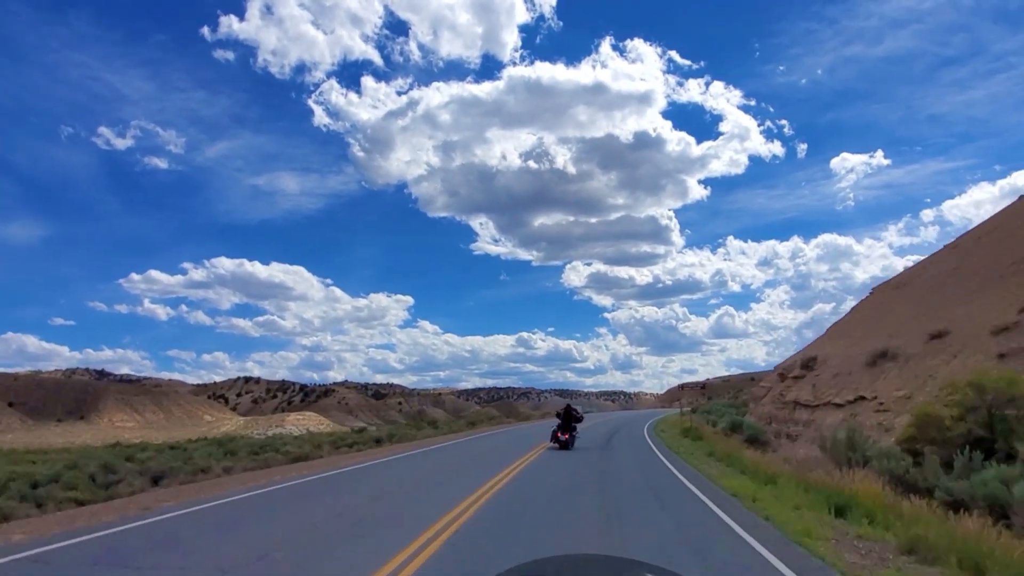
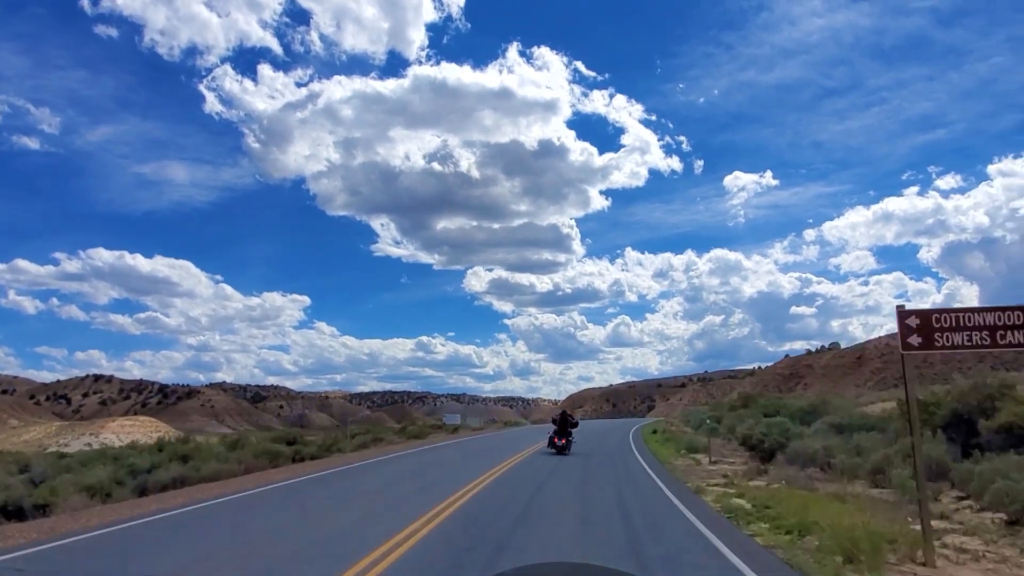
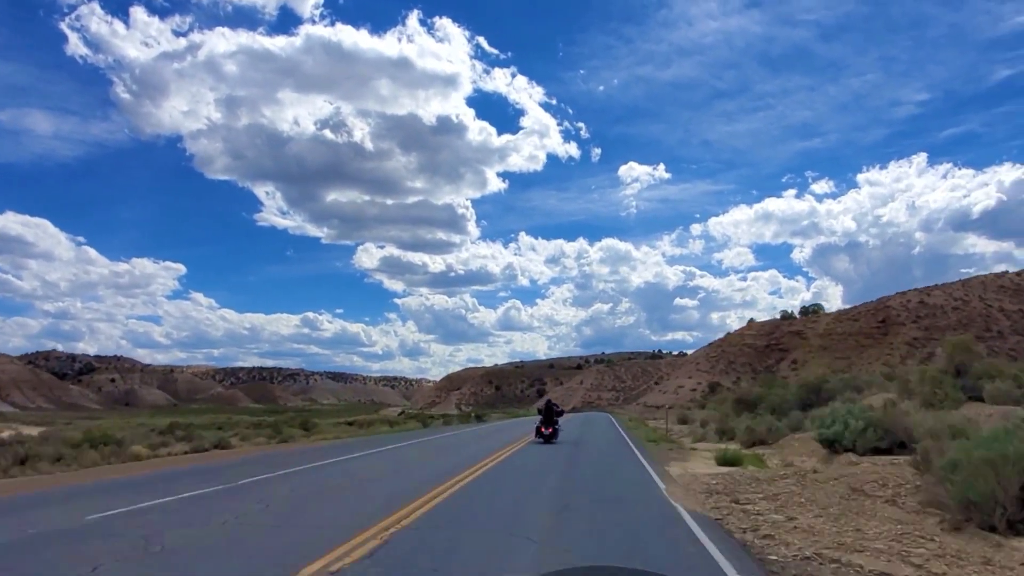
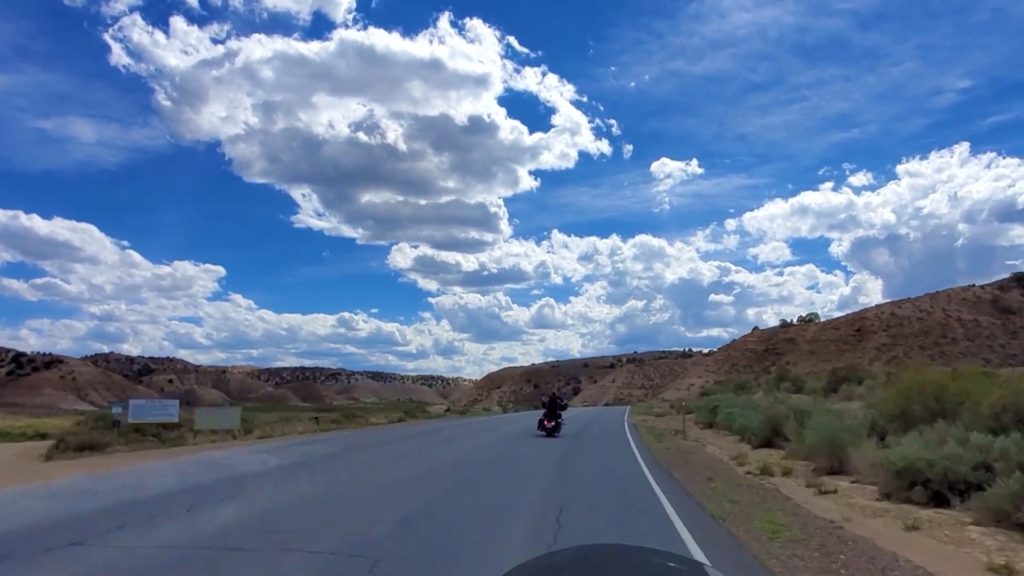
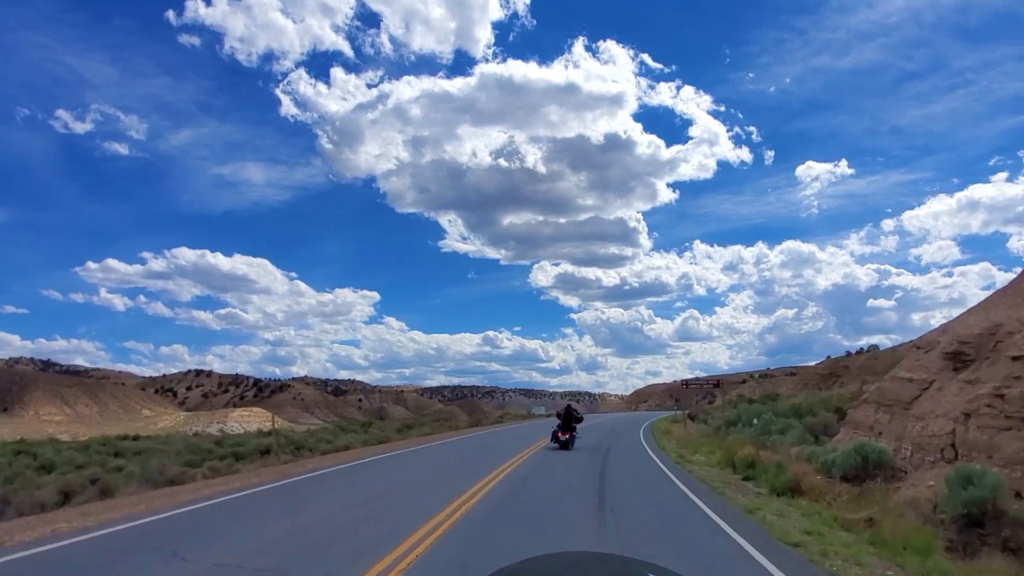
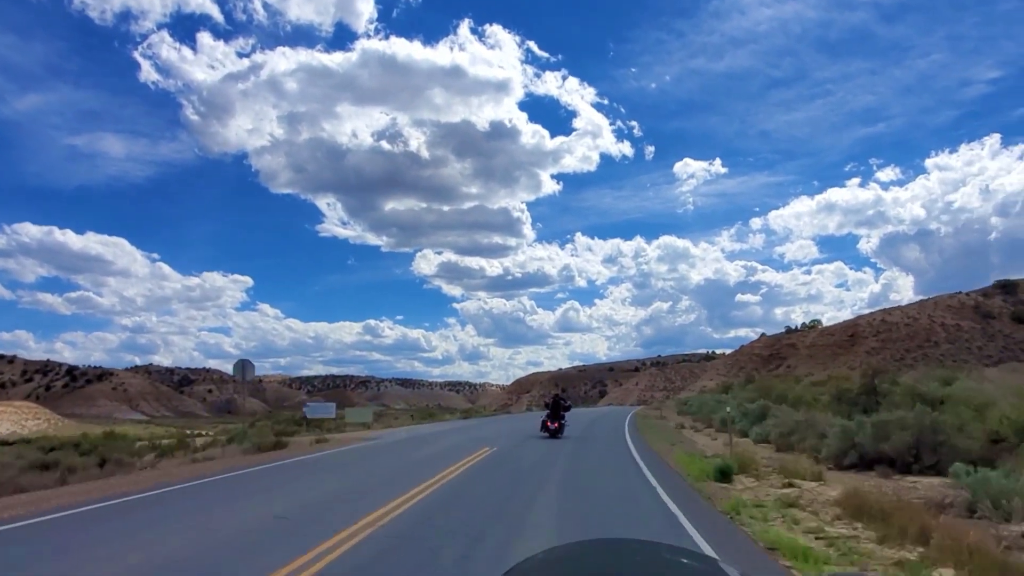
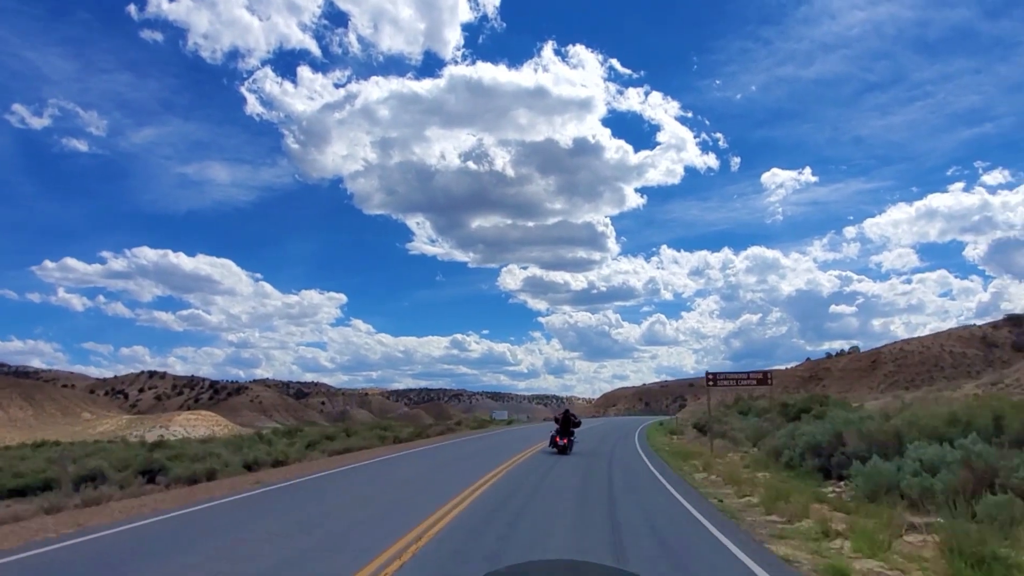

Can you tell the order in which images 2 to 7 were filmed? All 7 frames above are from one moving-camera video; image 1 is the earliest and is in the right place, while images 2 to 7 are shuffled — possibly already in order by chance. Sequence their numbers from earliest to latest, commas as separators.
5, 7, 2, 6, 4, 3
